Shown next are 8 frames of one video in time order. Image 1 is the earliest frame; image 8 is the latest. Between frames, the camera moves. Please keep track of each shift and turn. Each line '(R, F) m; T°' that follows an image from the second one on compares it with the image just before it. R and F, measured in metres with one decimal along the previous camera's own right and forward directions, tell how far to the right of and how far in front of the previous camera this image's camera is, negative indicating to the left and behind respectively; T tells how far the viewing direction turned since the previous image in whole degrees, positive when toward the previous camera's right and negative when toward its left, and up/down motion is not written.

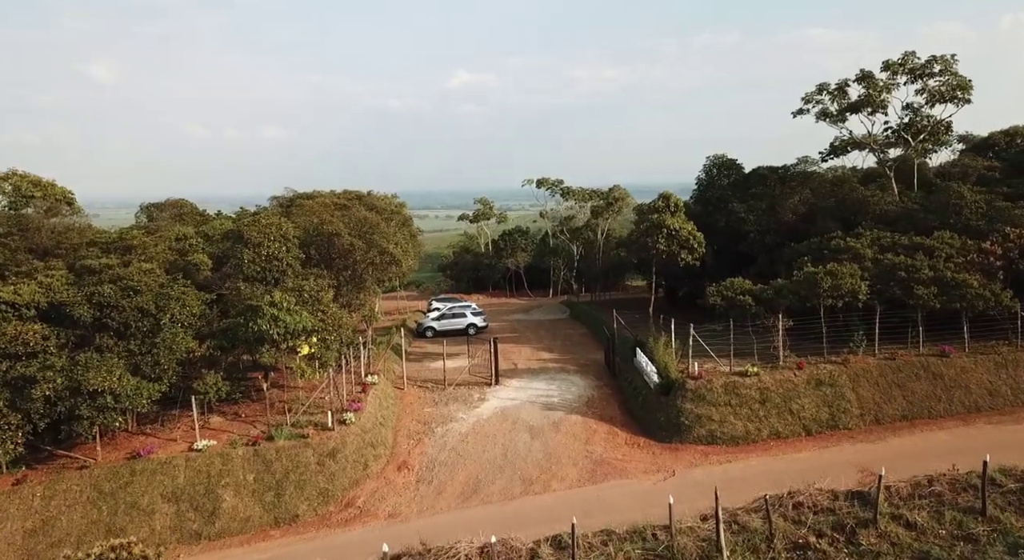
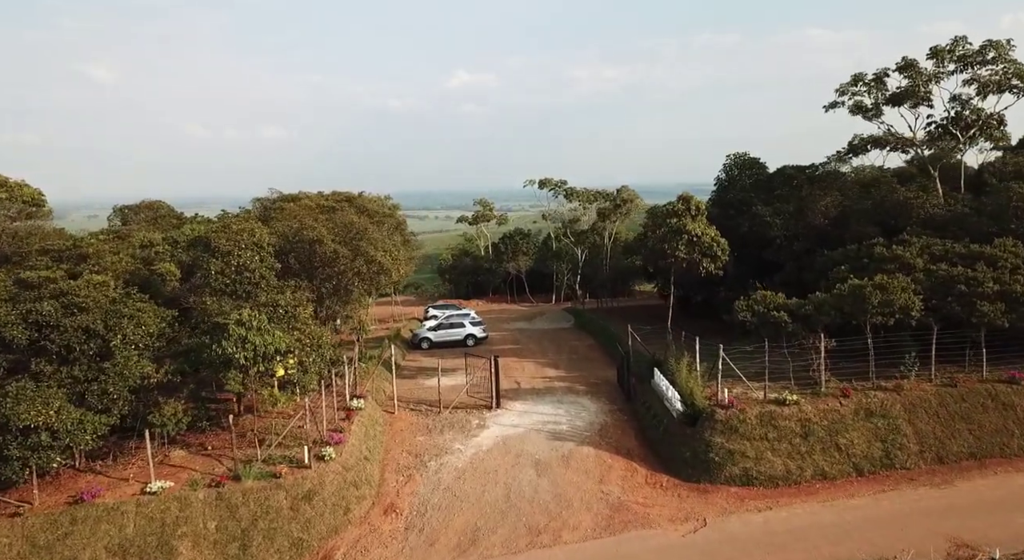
(-0.1, +2.2) m; 0°
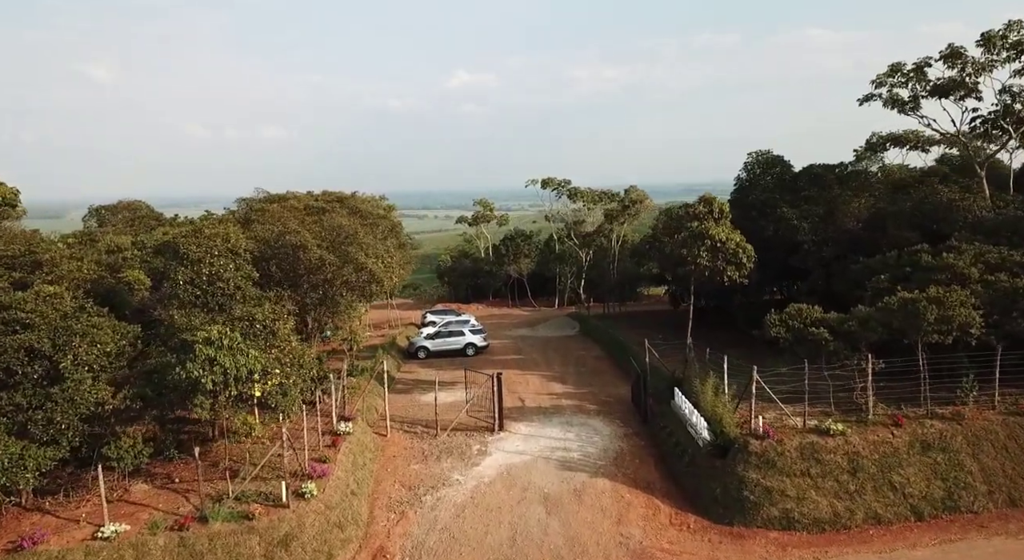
(-0.1, +1.8) m; 0°
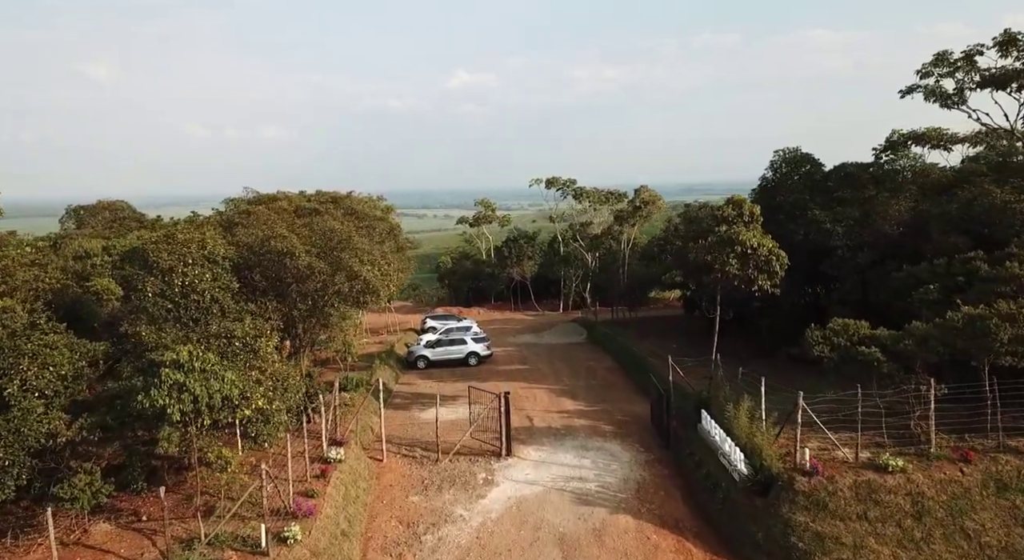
(-0.2, +1.7) m; 0°
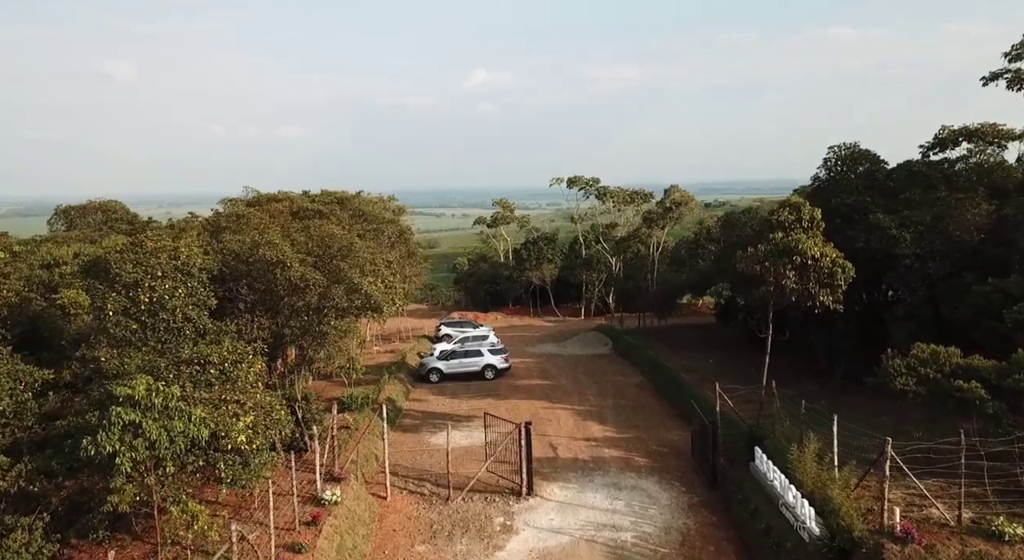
(-0.1, +2.1) m; -1°
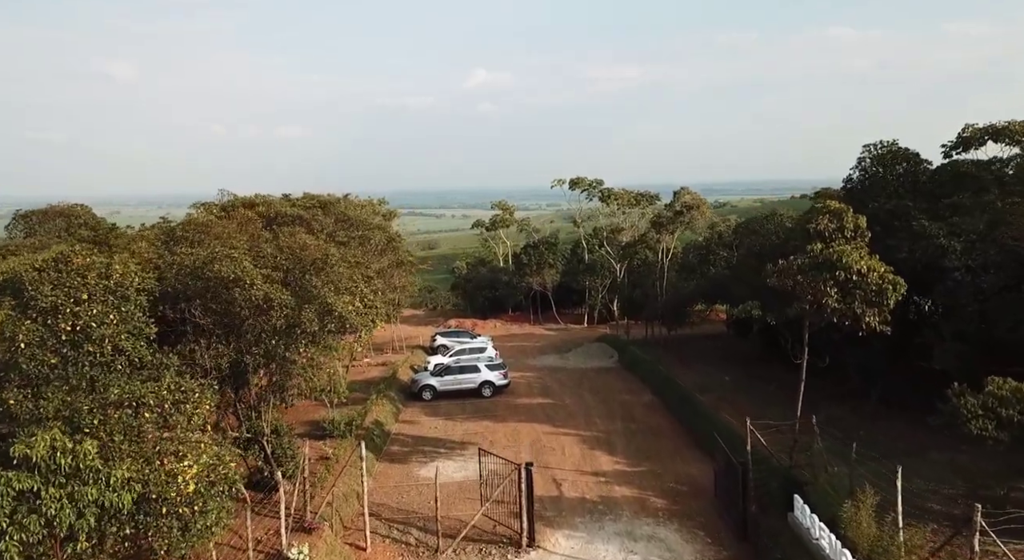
(0.0, +1.9) m; 0°
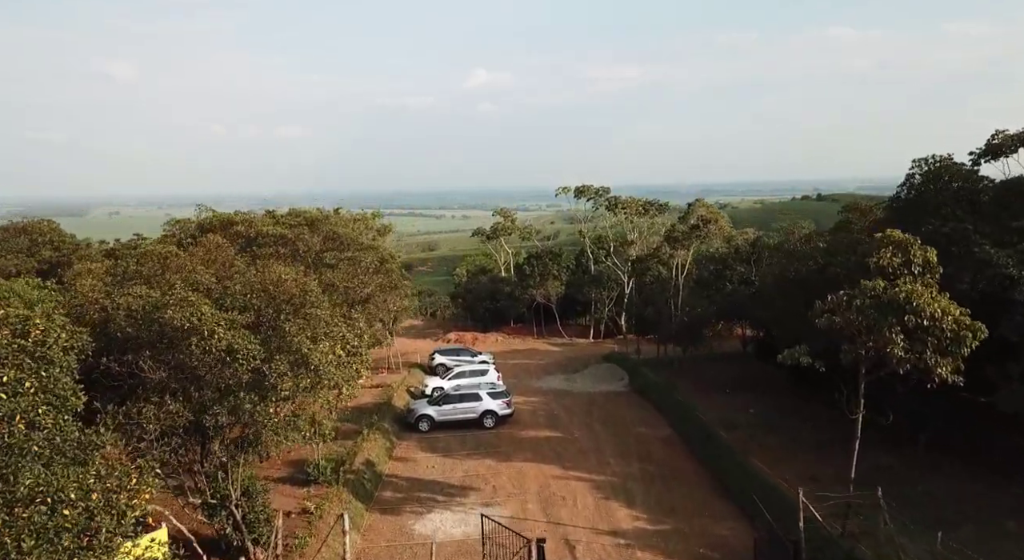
(-0.1, +1.9) m; 0°
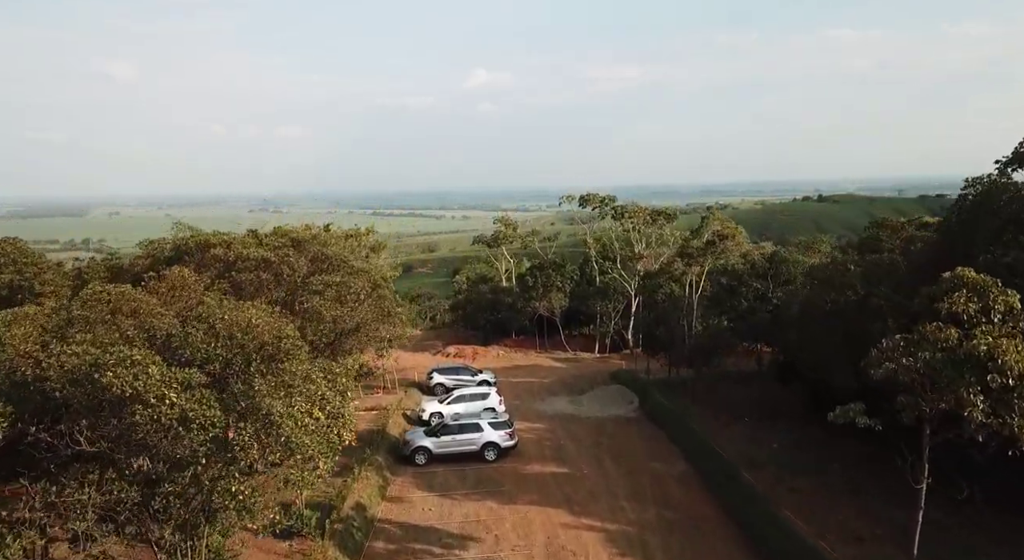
(-0.1, +1.6) m; 0°
